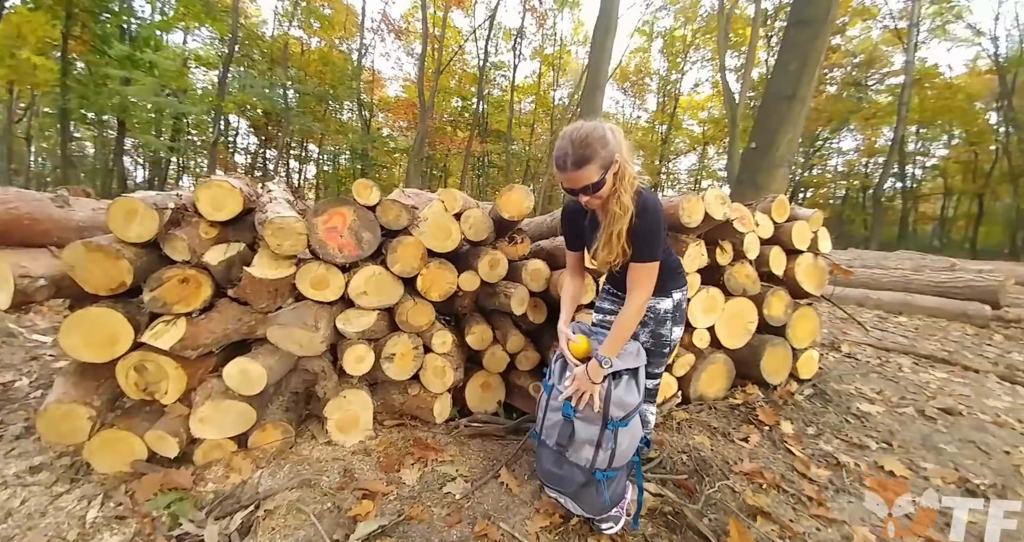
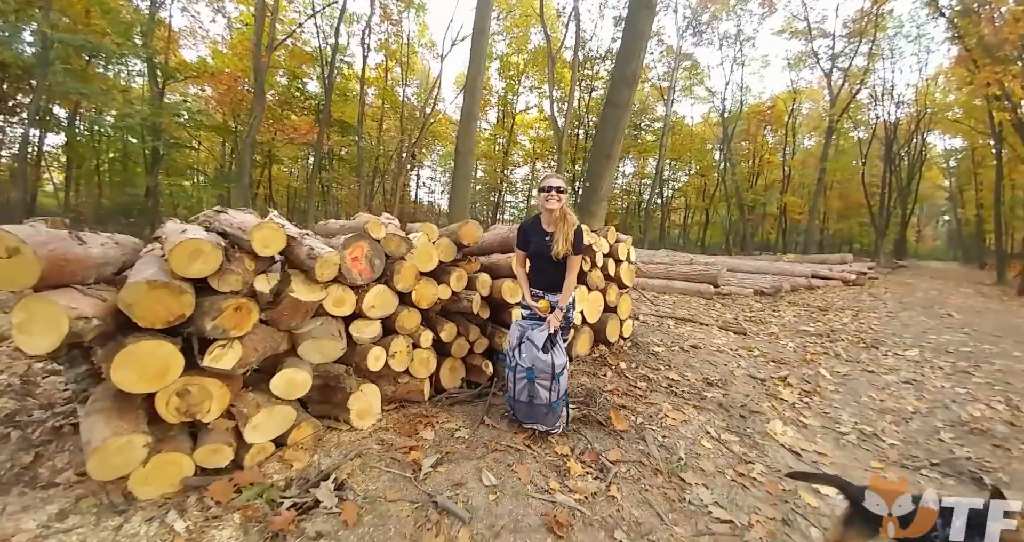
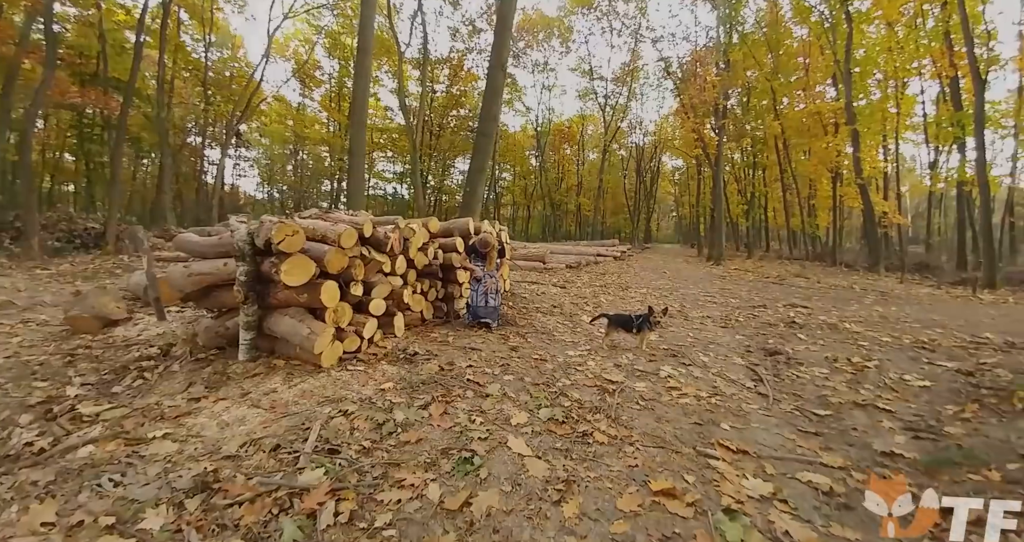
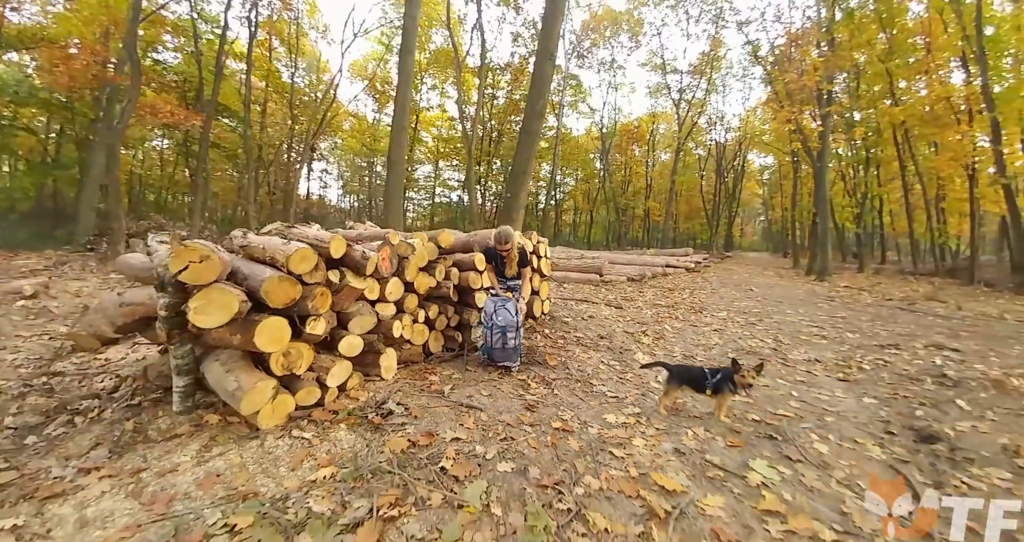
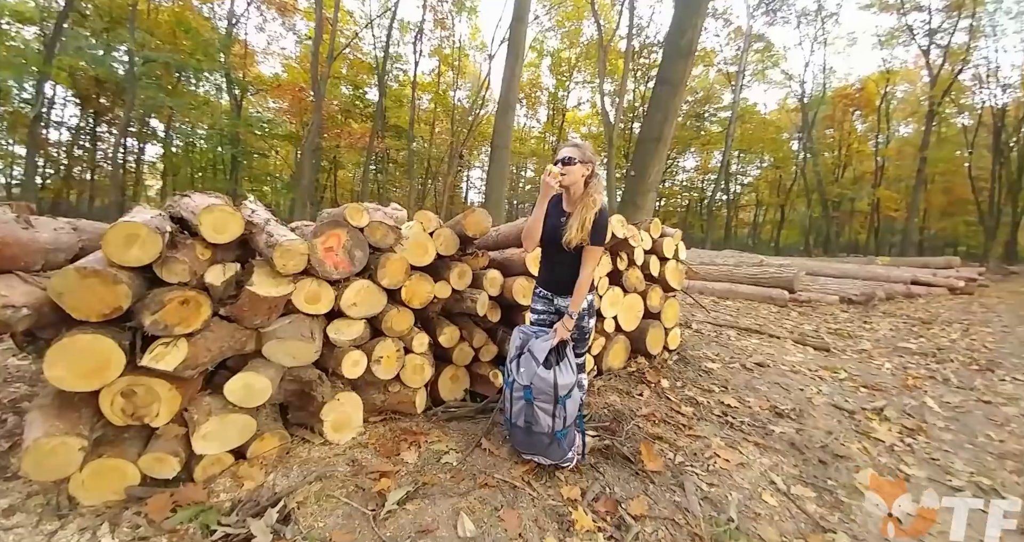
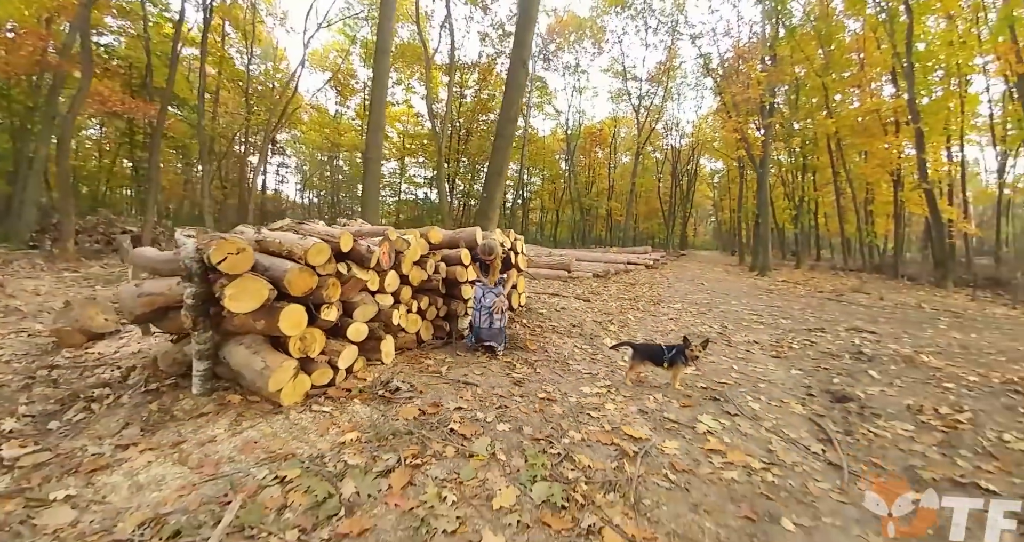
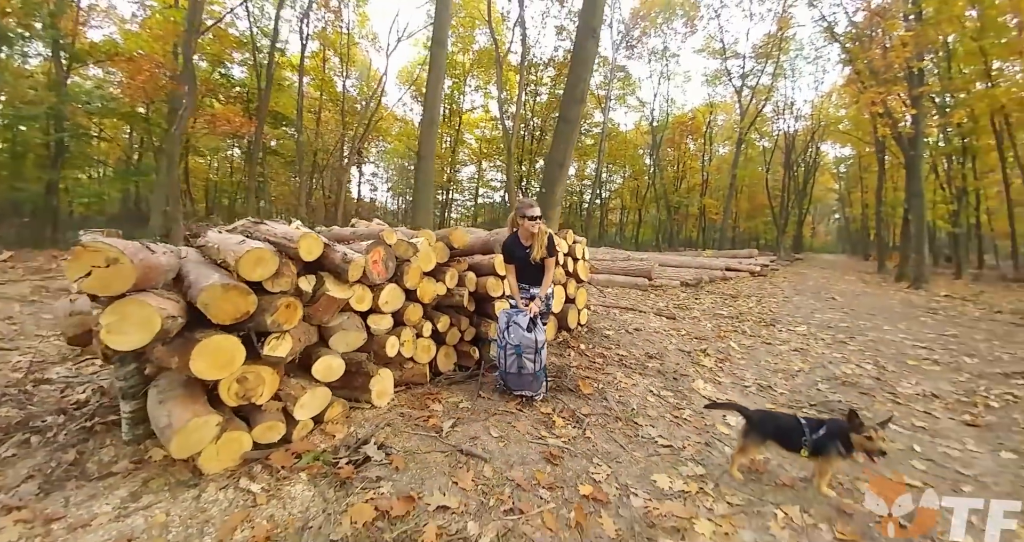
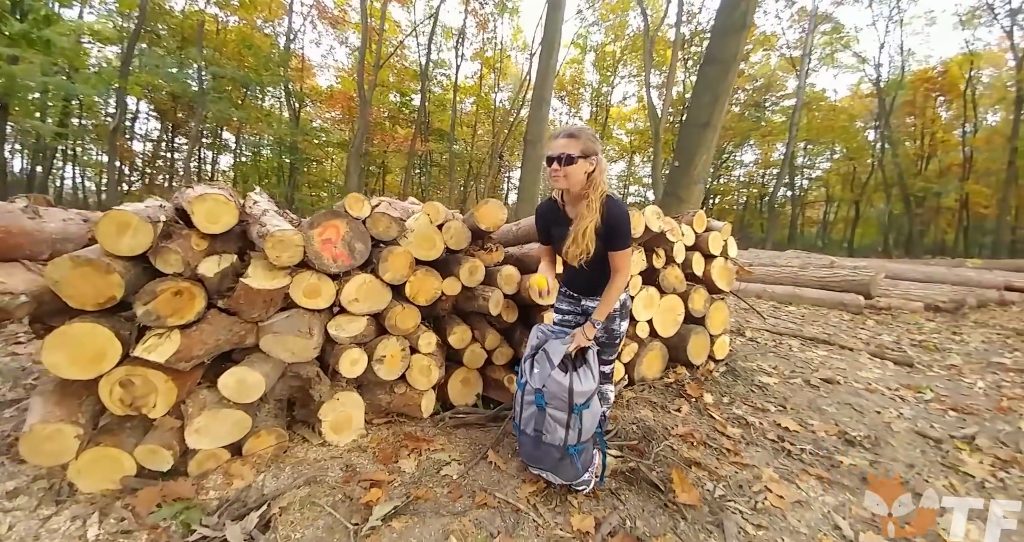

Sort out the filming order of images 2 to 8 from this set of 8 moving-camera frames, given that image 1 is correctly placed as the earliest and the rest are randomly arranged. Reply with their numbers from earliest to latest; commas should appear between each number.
8, 5, 2, 7, 4, 6, 3
